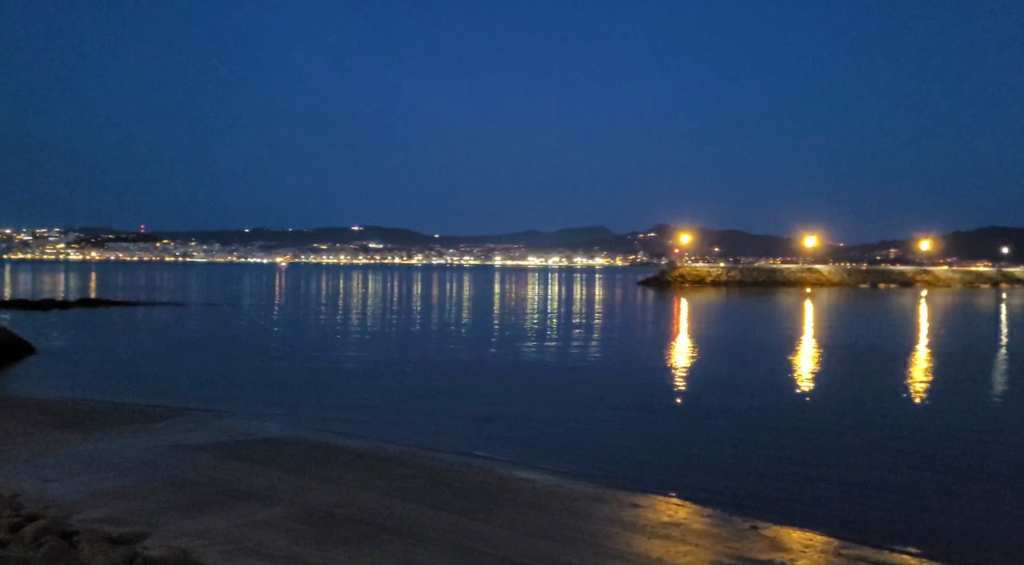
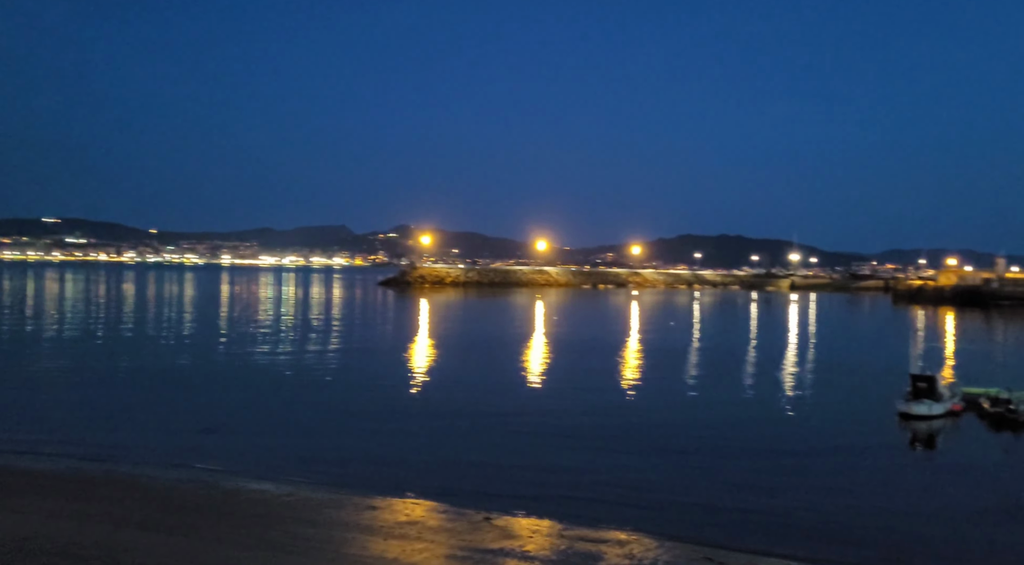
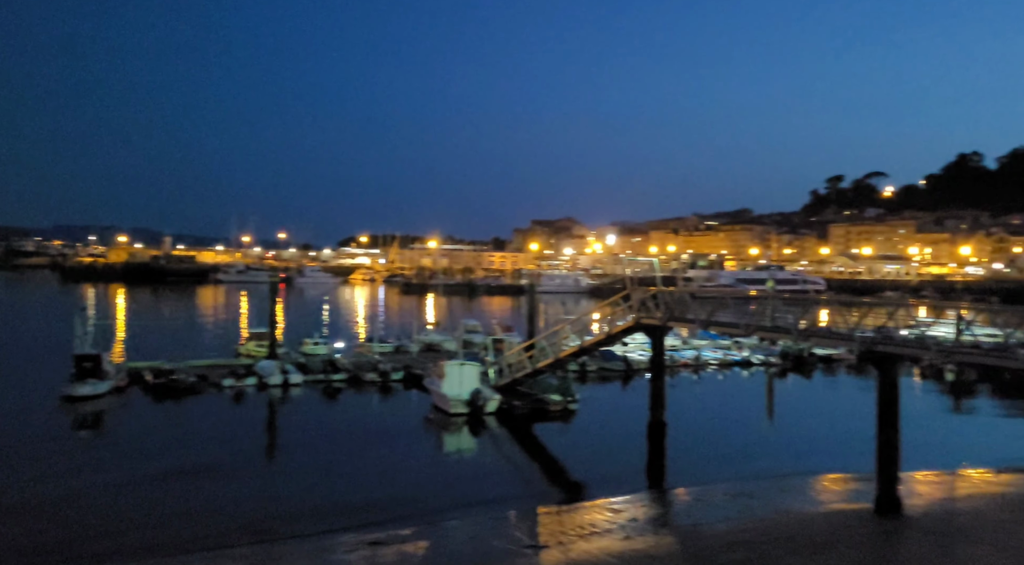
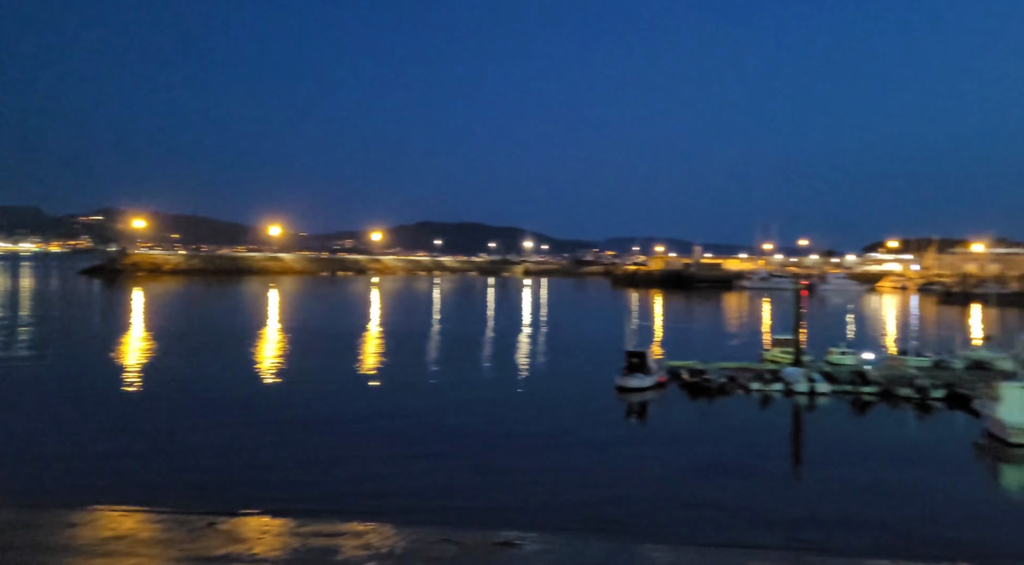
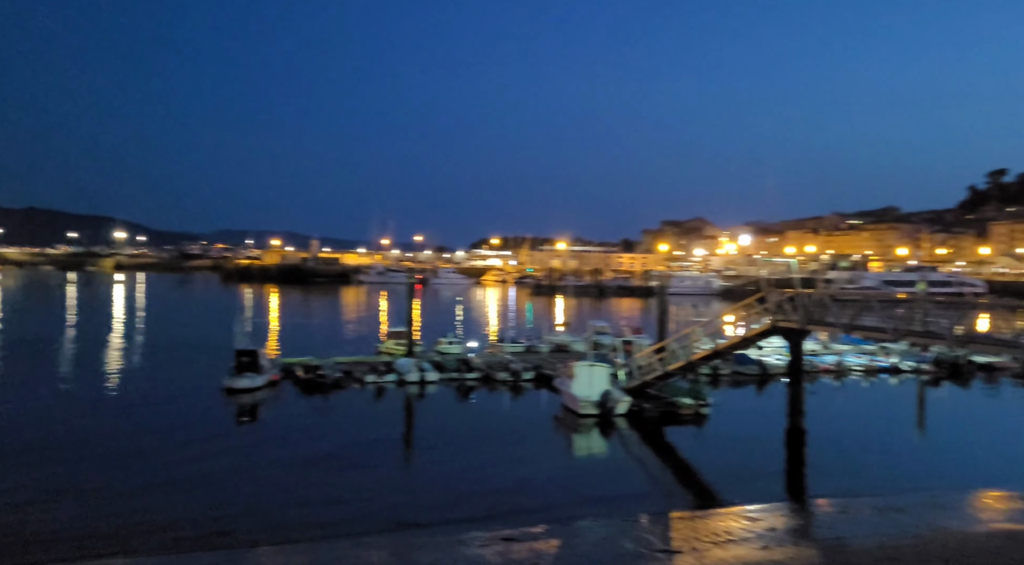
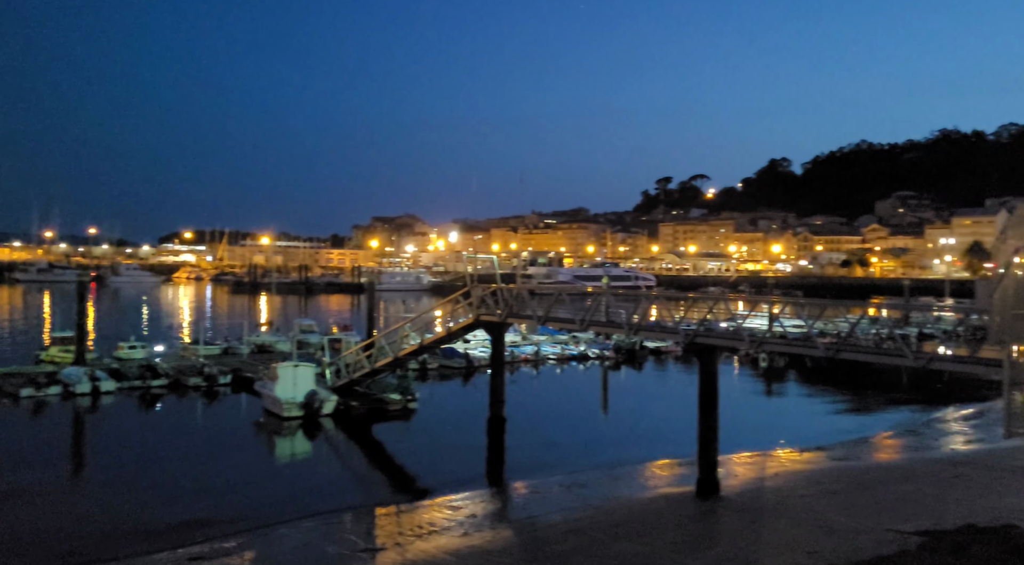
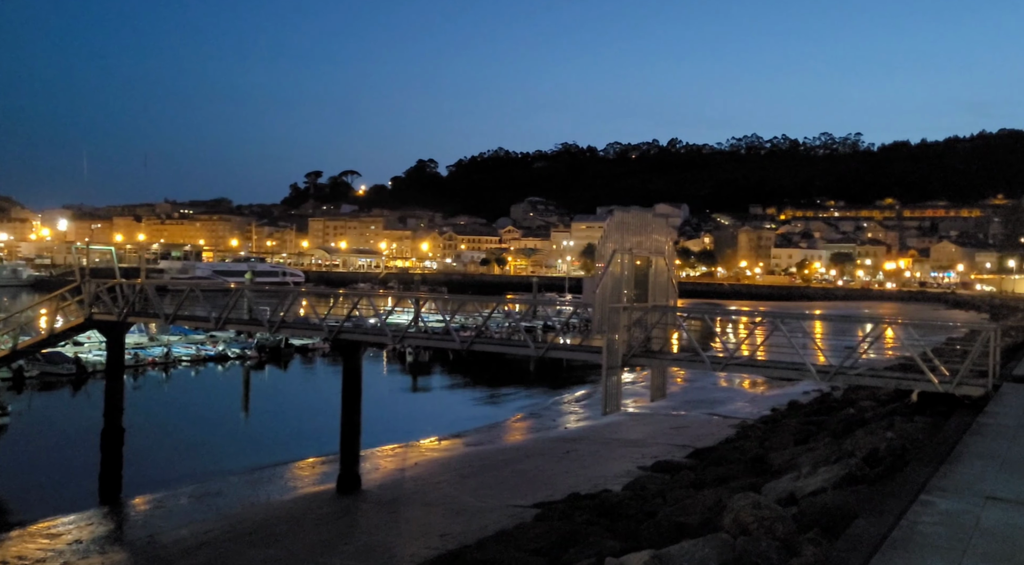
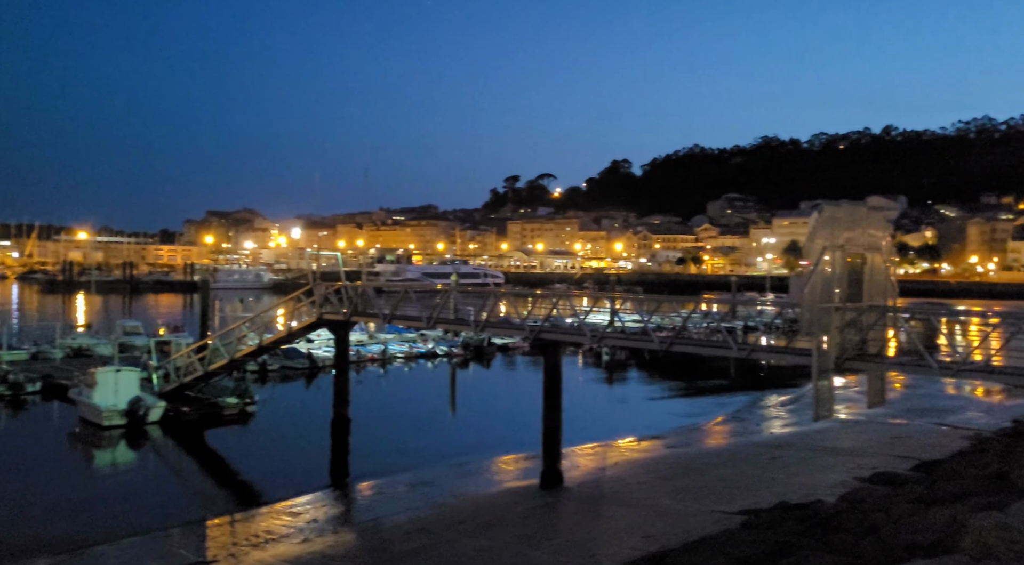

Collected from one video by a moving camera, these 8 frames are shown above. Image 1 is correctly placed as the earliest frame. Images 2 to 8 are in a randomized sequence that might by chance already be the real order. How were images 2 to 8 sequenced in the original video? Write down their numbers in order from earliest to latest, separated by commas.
2, 4, 5, 3, 6, 8, 7
